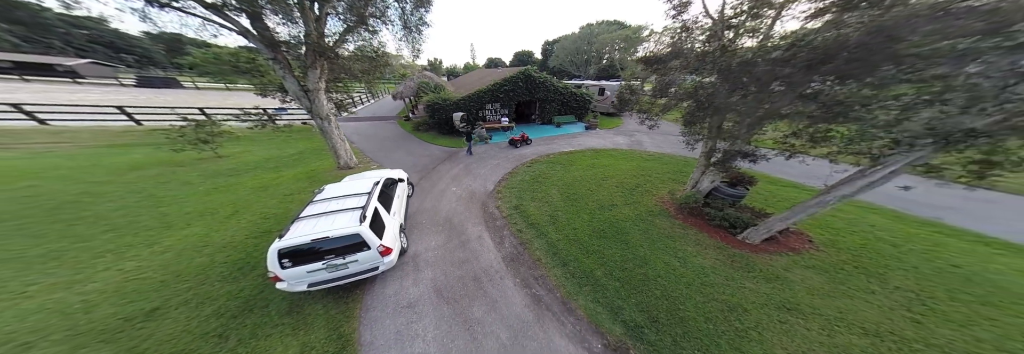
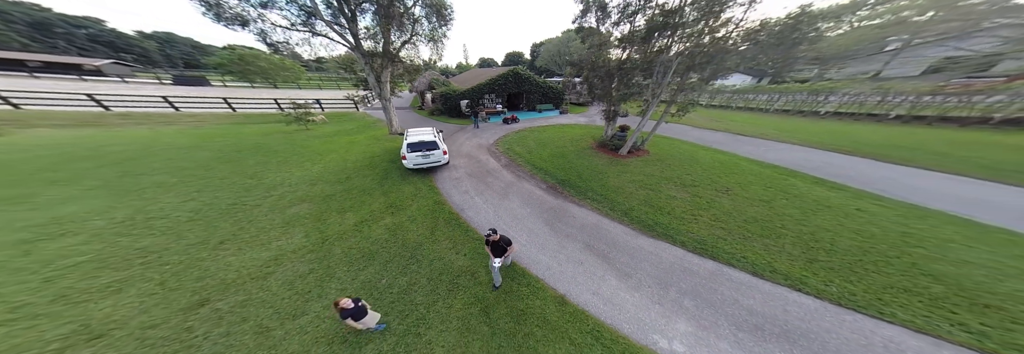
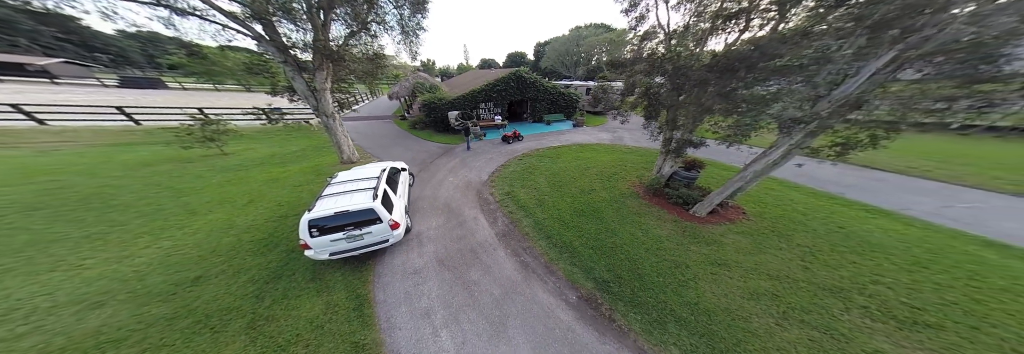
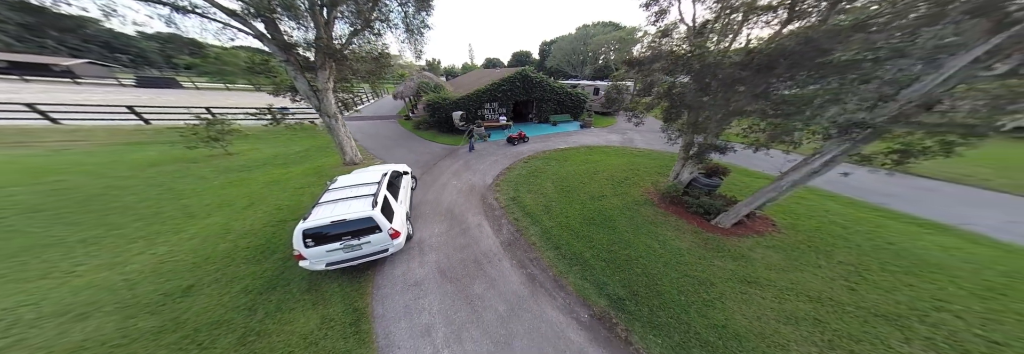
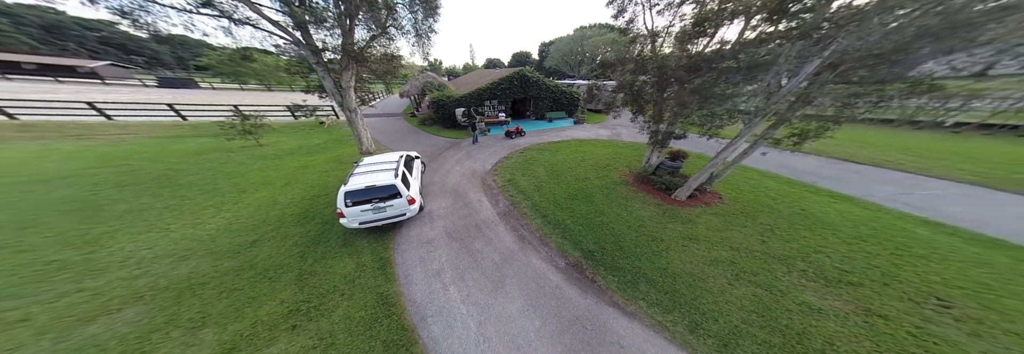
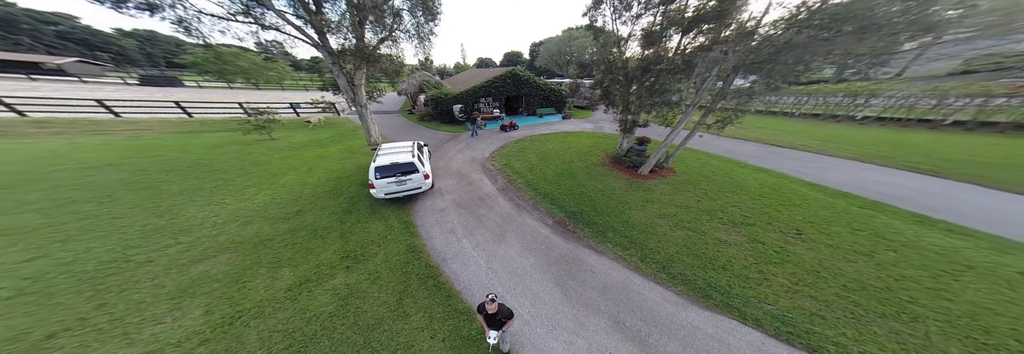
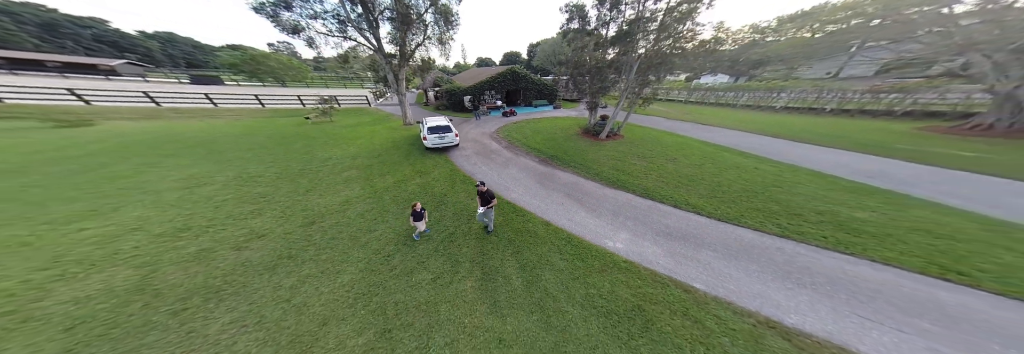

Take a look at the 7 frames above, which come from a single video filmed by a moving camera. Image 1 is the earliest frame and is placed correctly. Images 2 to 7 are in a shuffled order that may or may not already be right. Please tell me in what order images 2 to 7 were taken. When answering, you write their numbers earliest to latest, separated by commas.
4, 3, 5, 6, 2, 7
